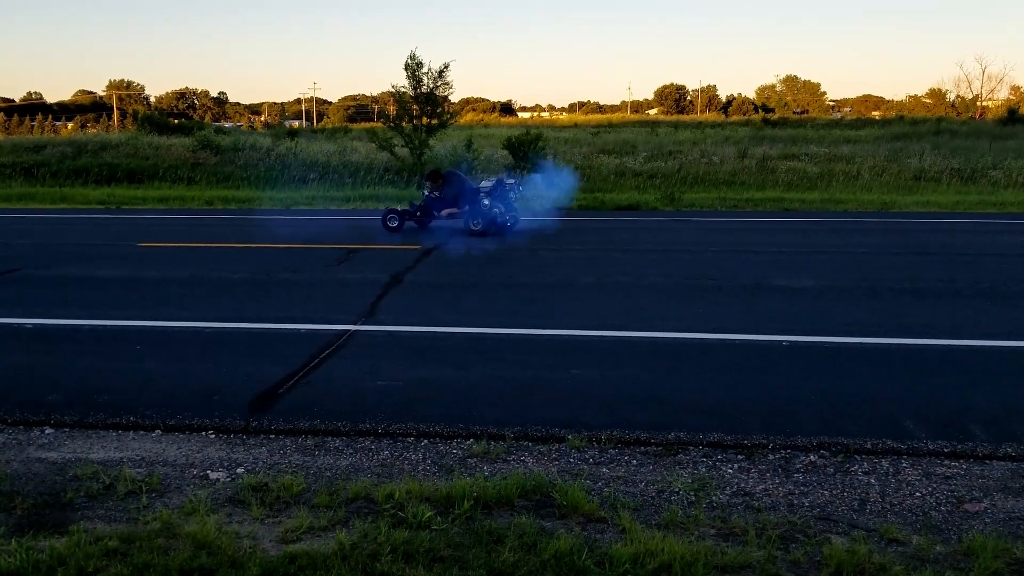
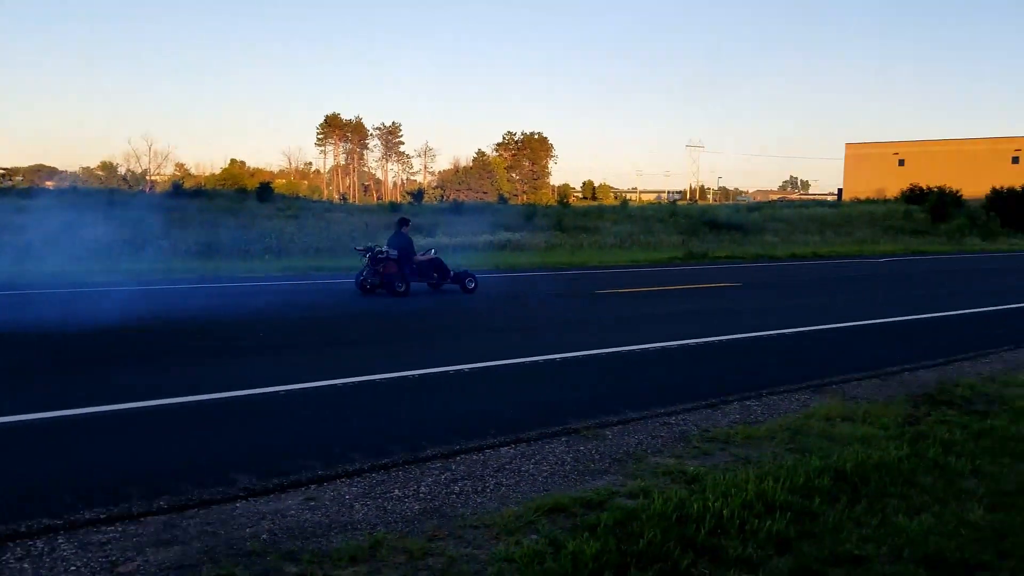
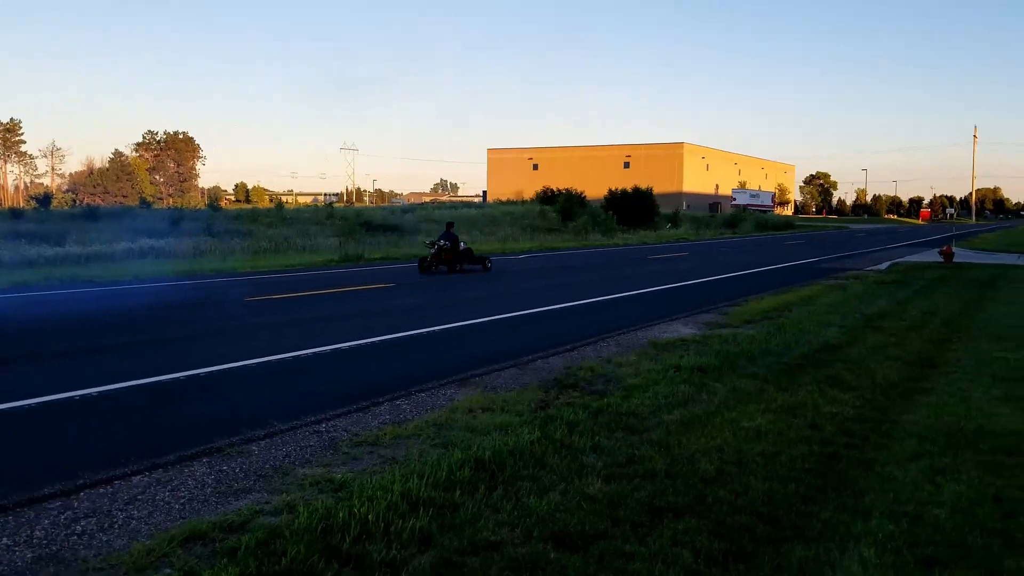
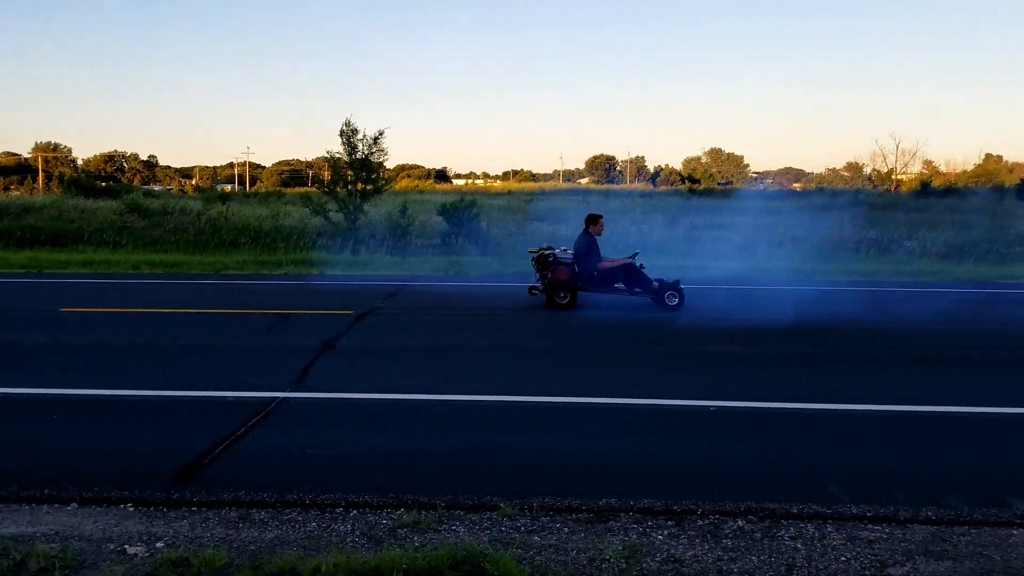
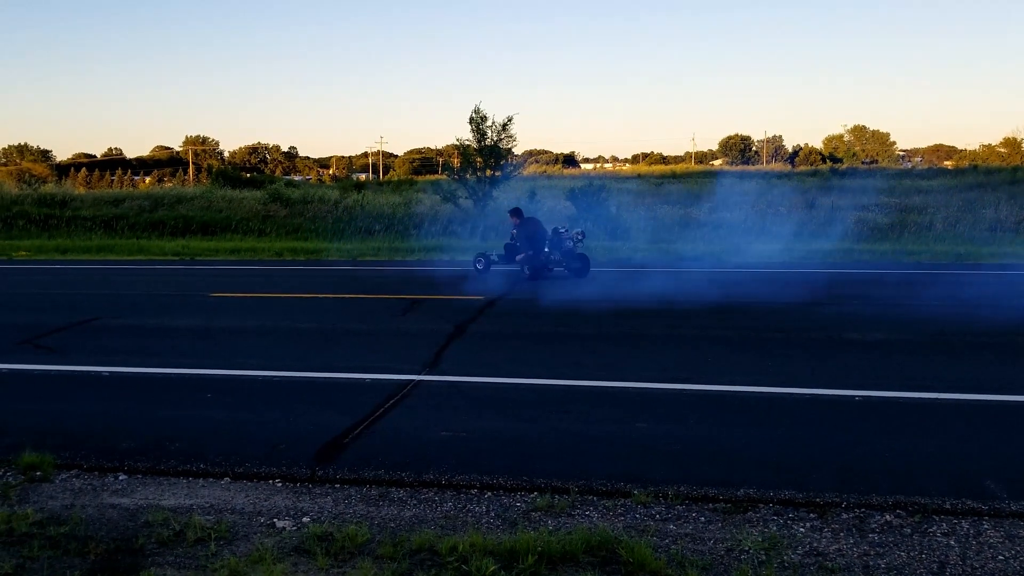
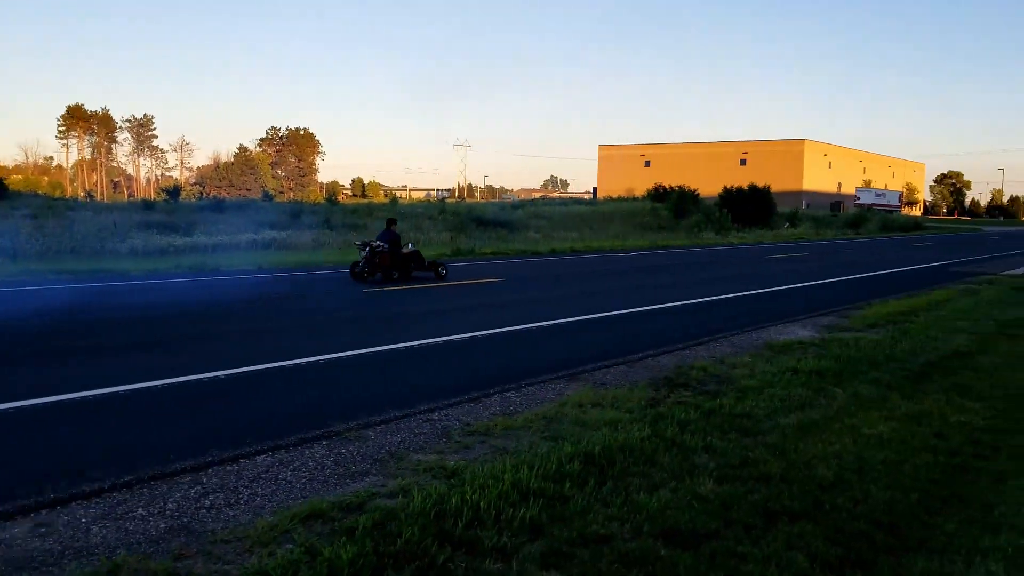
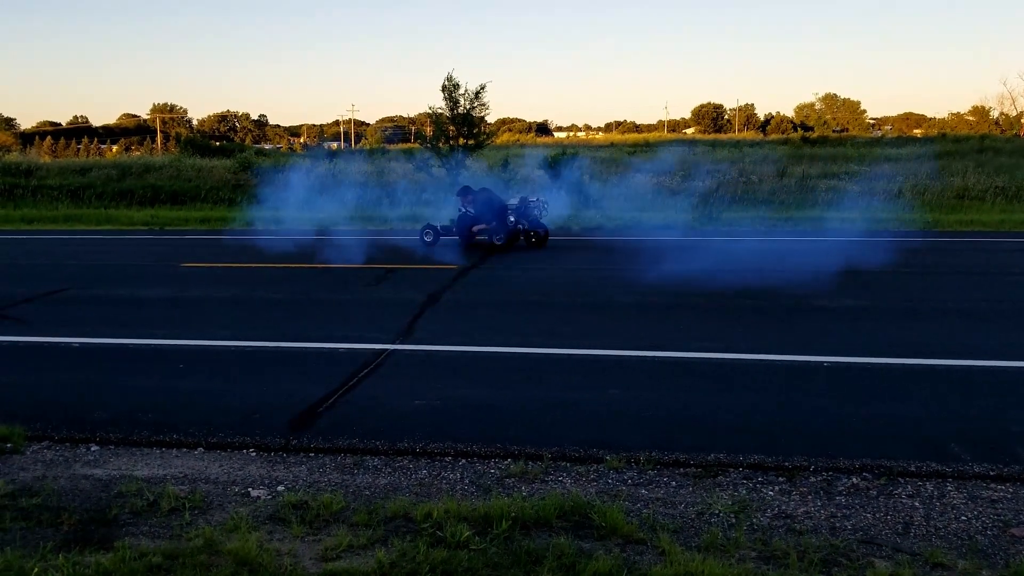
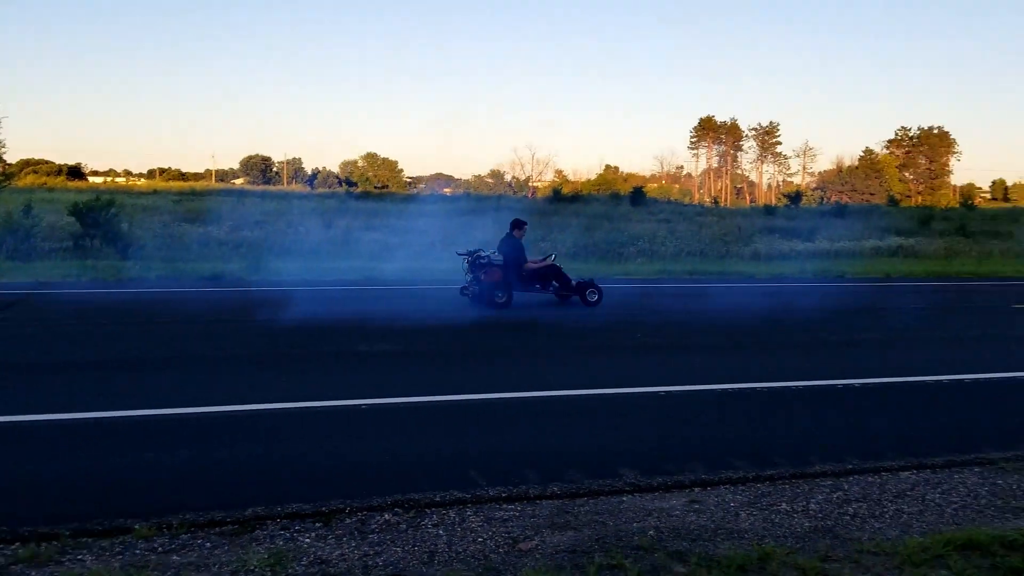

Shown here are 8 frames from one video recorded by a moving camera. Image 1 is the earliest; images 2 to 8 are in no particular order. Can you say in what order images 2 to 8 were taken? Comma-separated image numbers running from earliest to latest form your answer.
7, 5, 4, 8, 2, 6, 3
